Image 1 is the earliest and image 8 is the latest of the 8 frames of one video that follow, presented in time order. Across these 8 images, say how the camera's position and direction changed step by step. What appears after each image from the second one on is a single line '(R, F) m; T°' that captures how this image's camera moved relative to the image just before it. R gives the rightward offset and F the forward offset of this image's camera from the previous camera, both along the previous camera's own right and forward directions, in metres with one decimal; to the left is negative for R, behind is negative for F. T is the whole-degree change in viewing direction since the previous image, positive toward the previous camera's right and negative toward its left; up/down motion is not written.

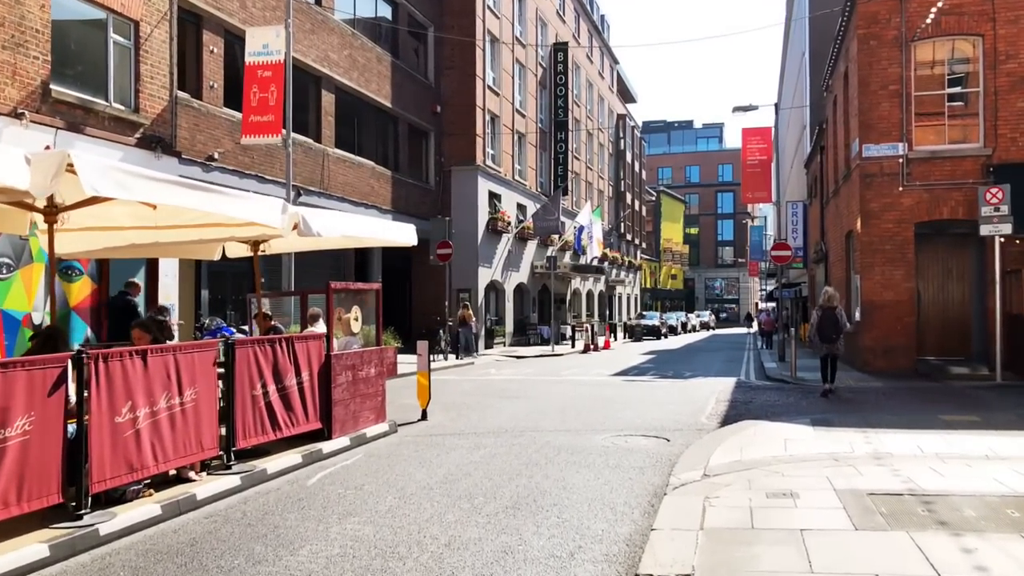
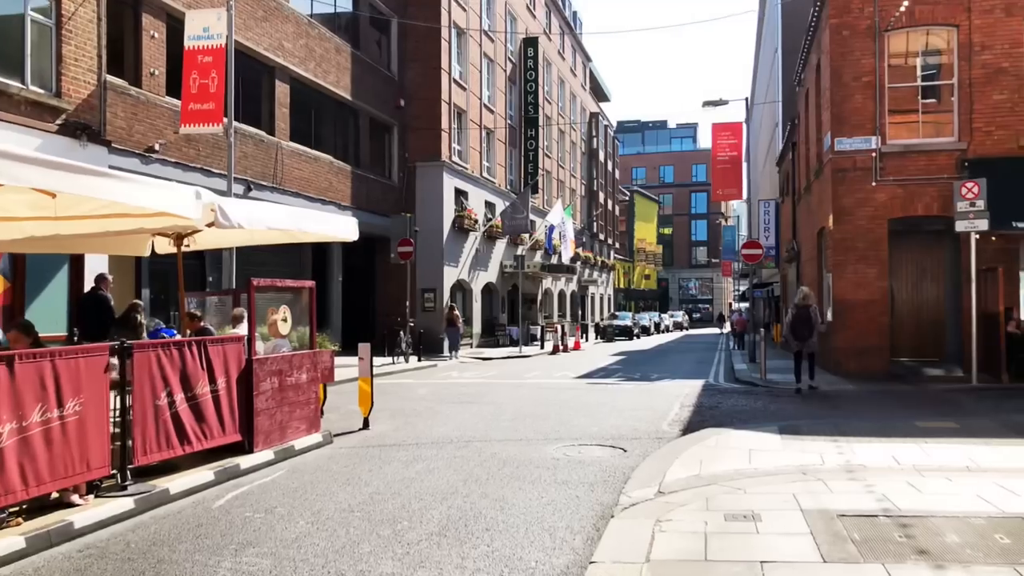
(+0.3, +0.7) m; +2°
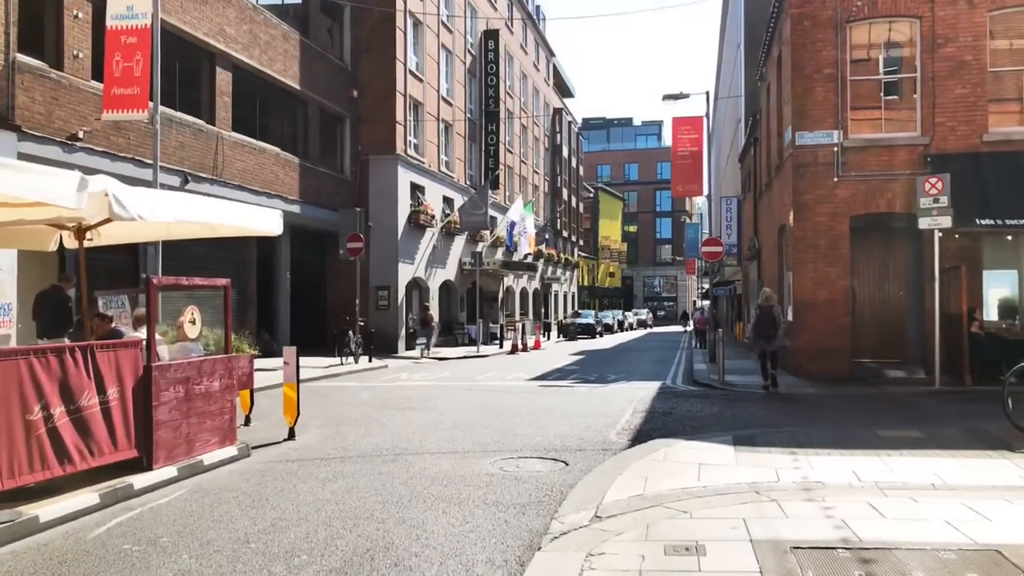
(+0.3, +0.7) m; +2°
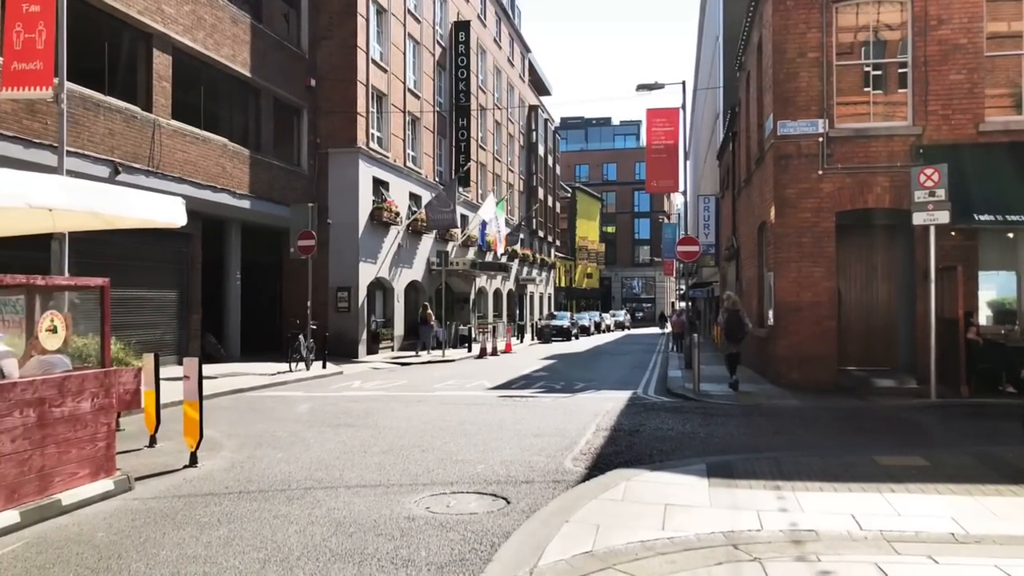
(+0.4, +1.3) m; +1°
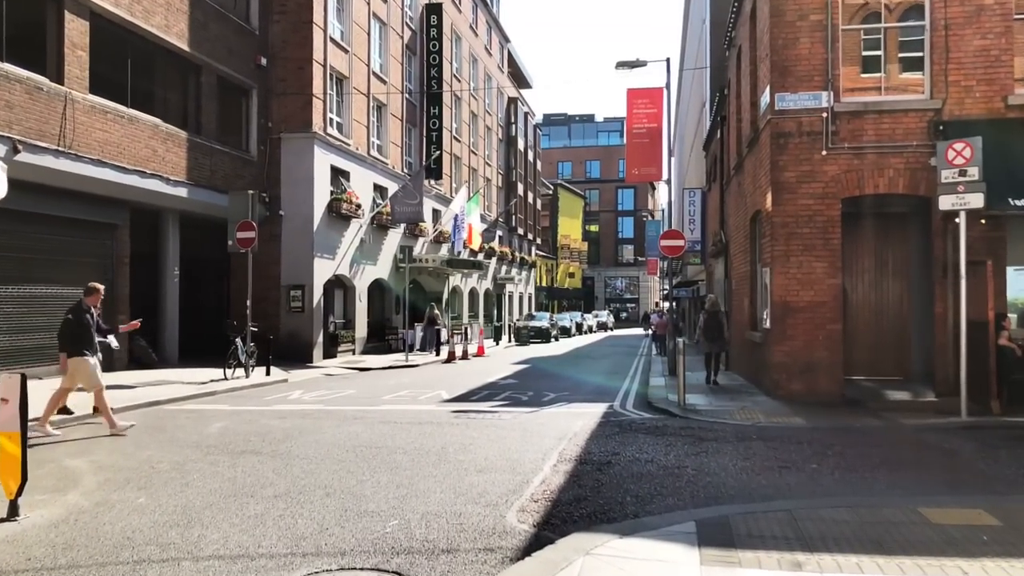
(+0.4, +1.9) m; +1°
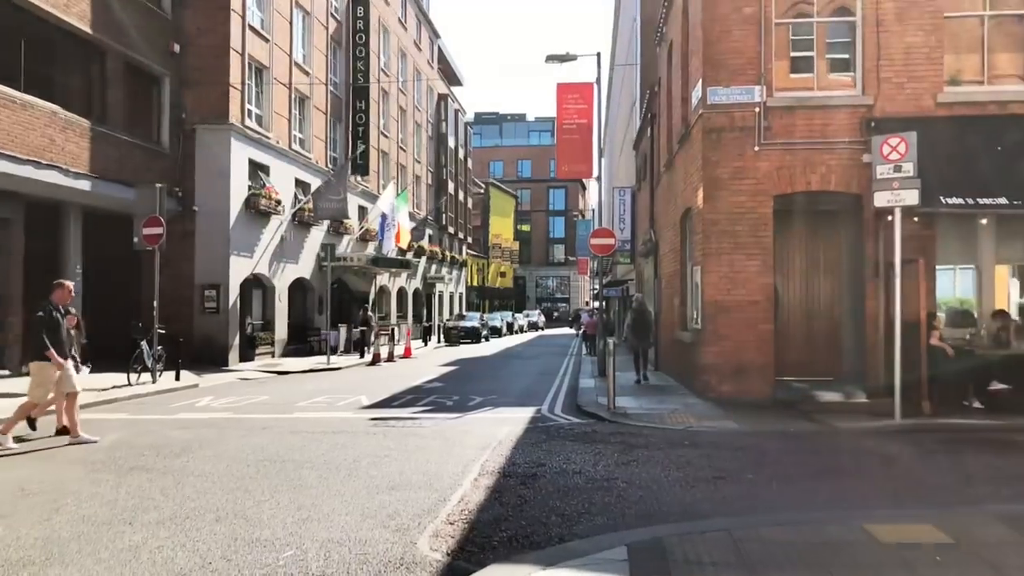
(+0.1, +0.6) m; +4°
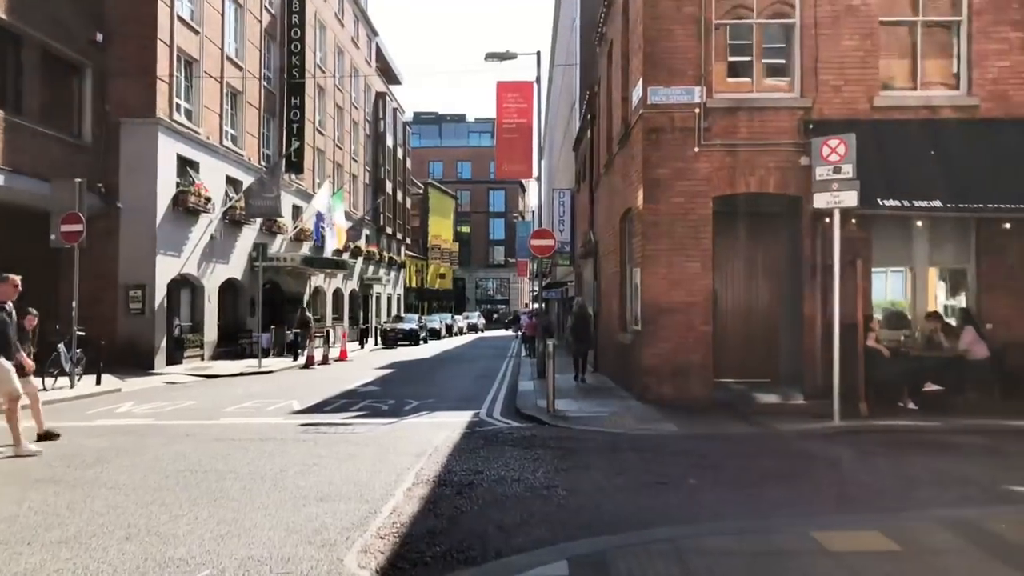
(0.0, +0.3) m; +4°
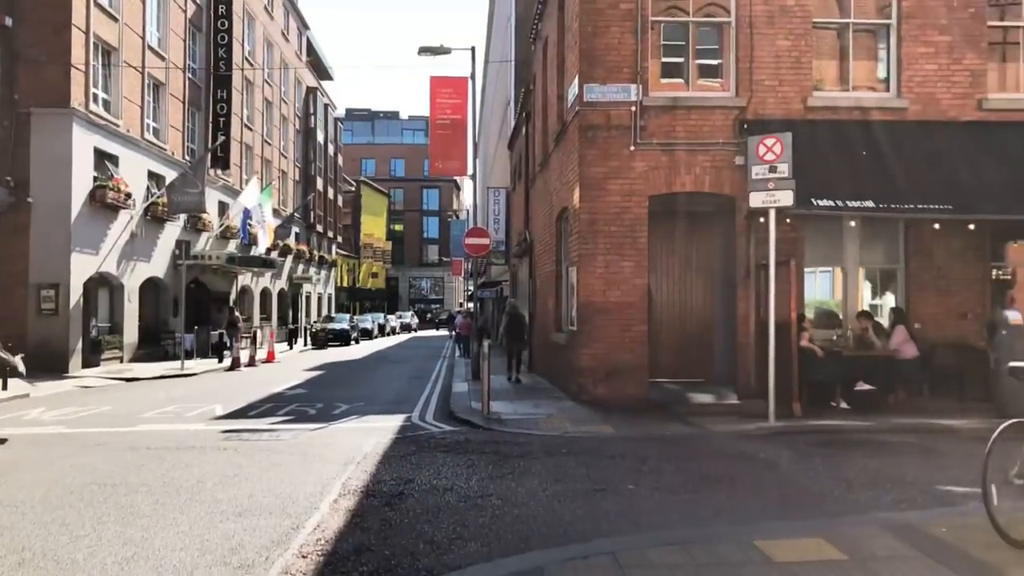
(0.0, +0.3) m; +4°
